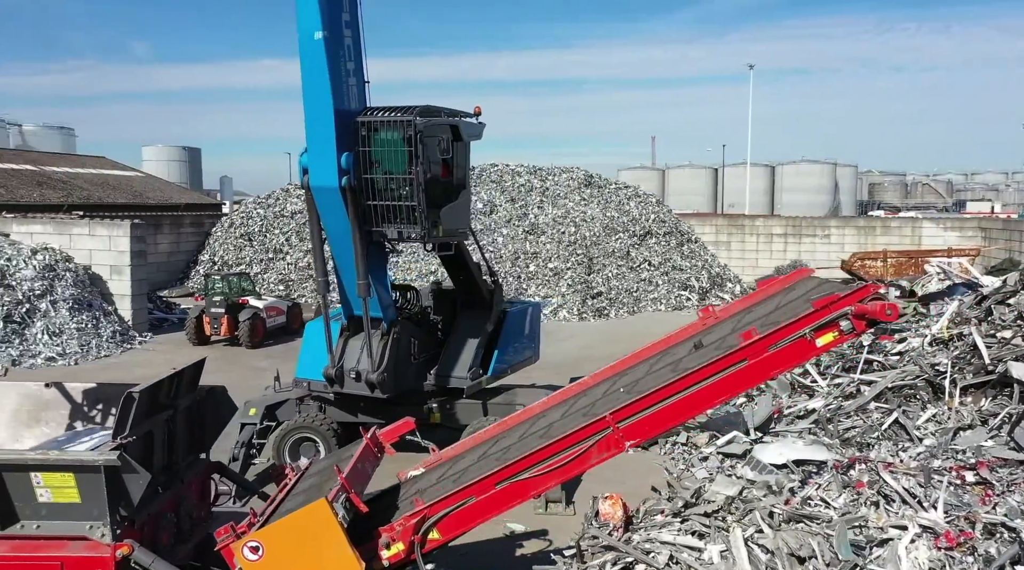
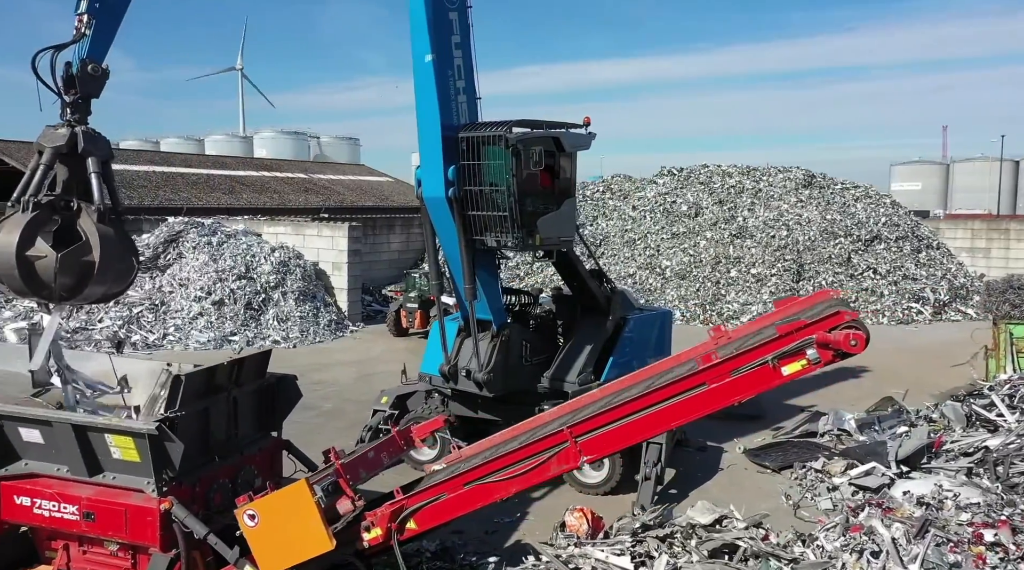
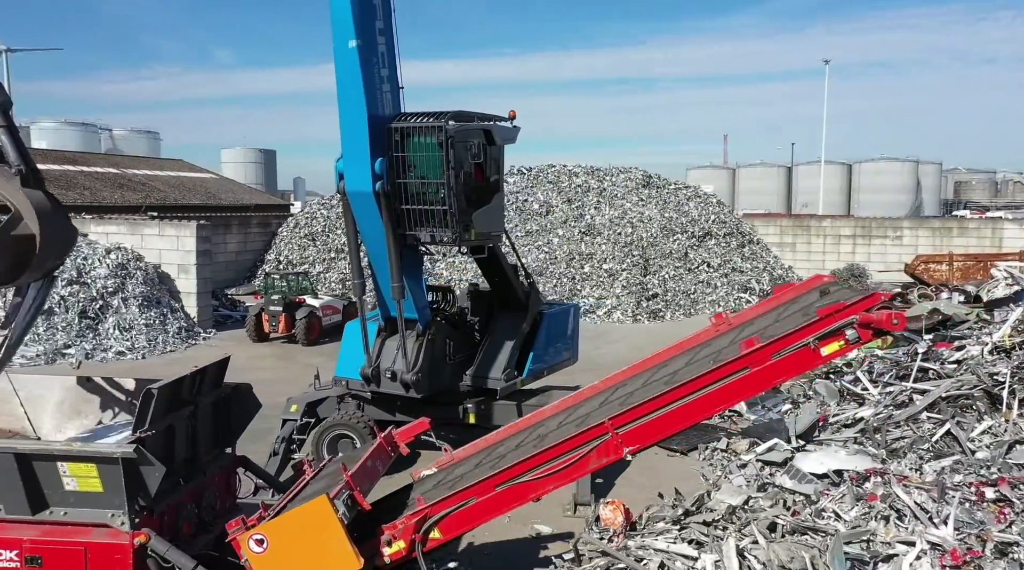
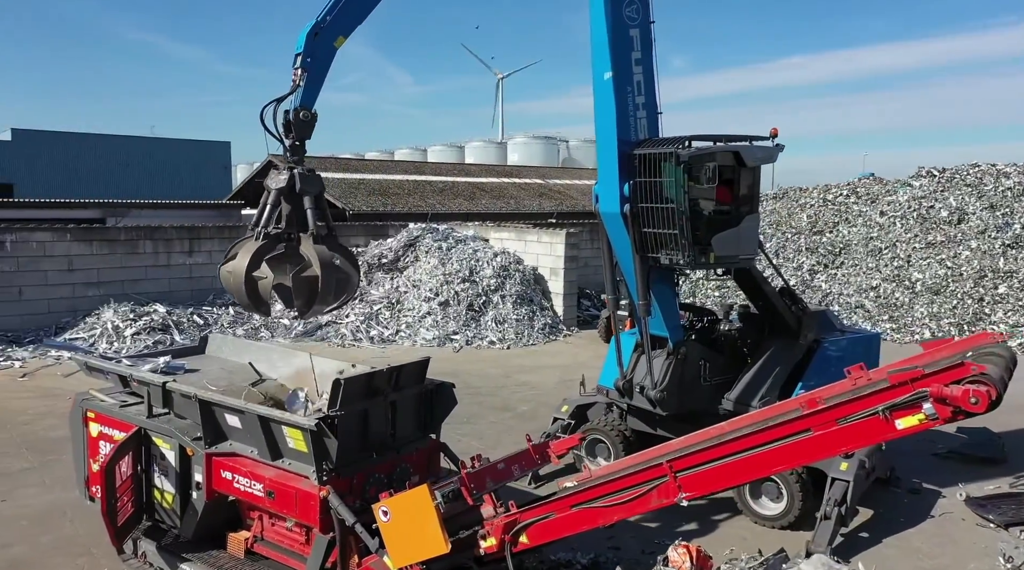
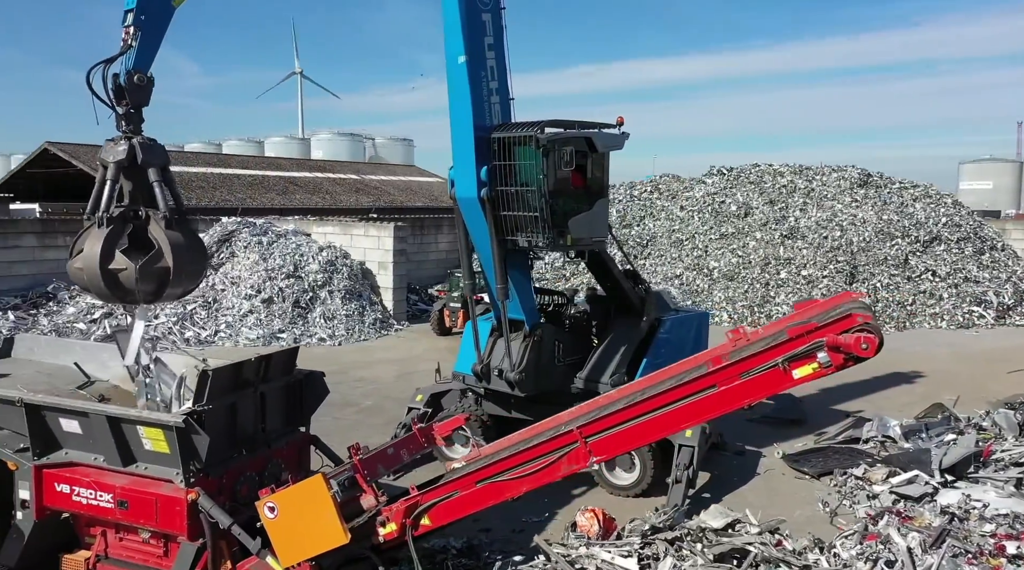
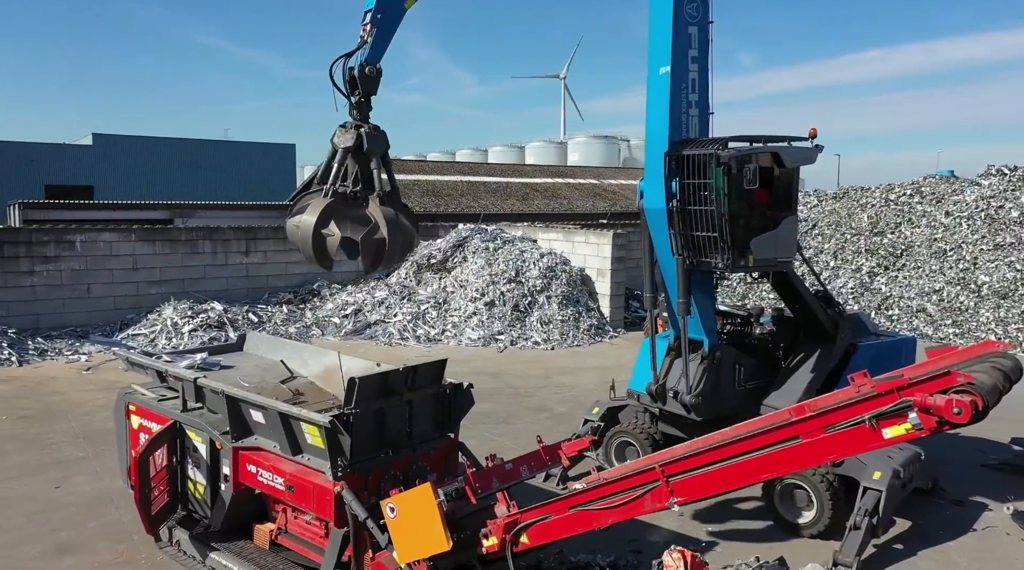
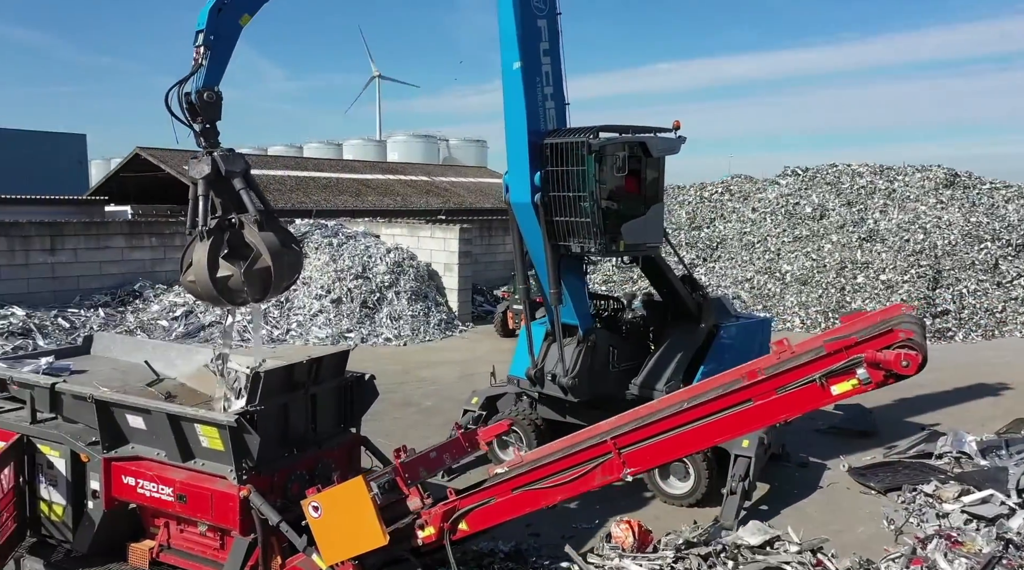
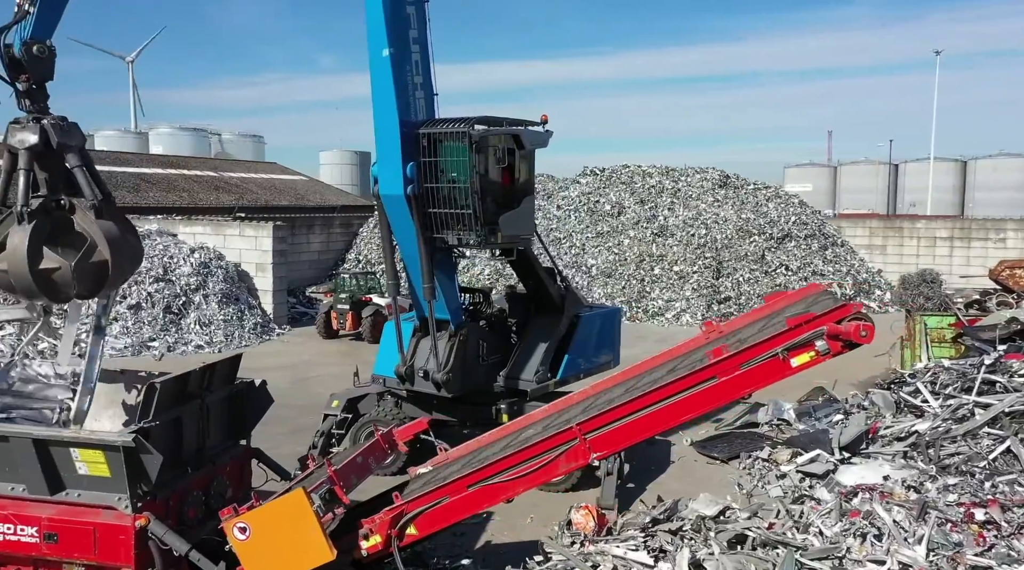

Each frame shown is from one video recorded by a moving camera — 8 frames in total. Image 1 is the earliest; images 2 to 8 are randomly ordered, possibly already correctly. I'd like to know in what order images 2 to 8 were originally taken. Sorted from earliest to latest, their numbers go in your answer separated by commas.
3, 8, 2, 5, 7, 4, 6
